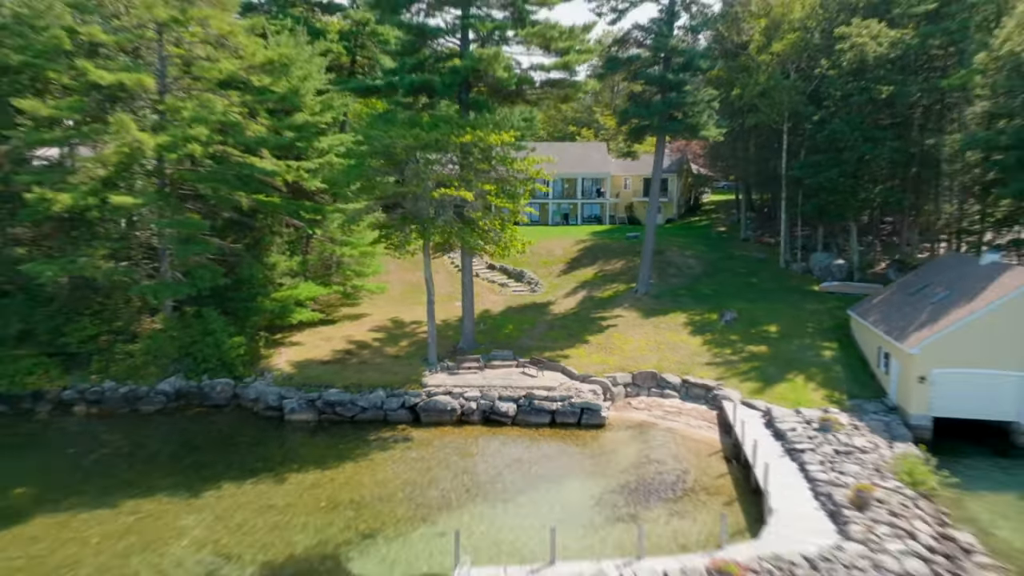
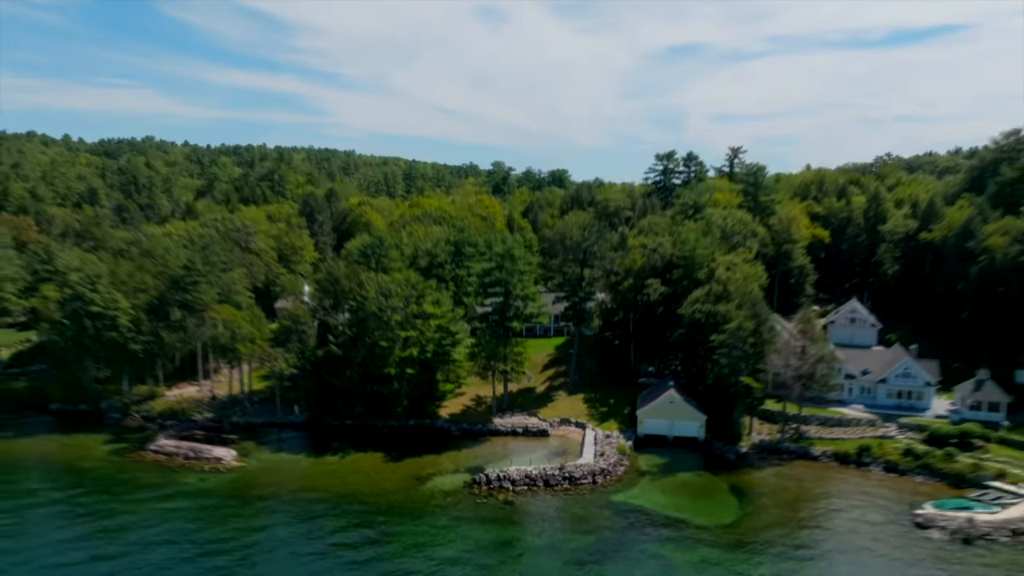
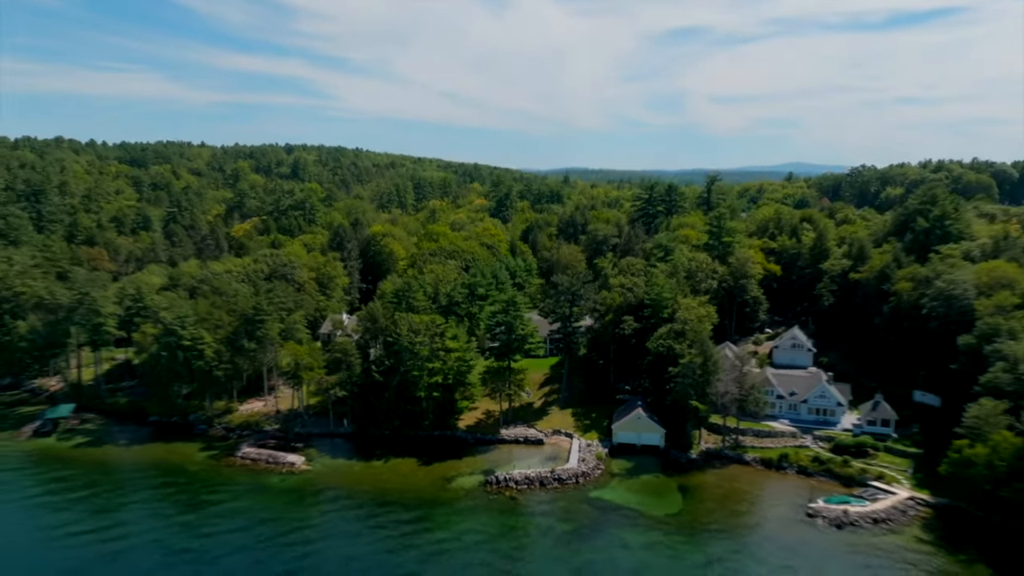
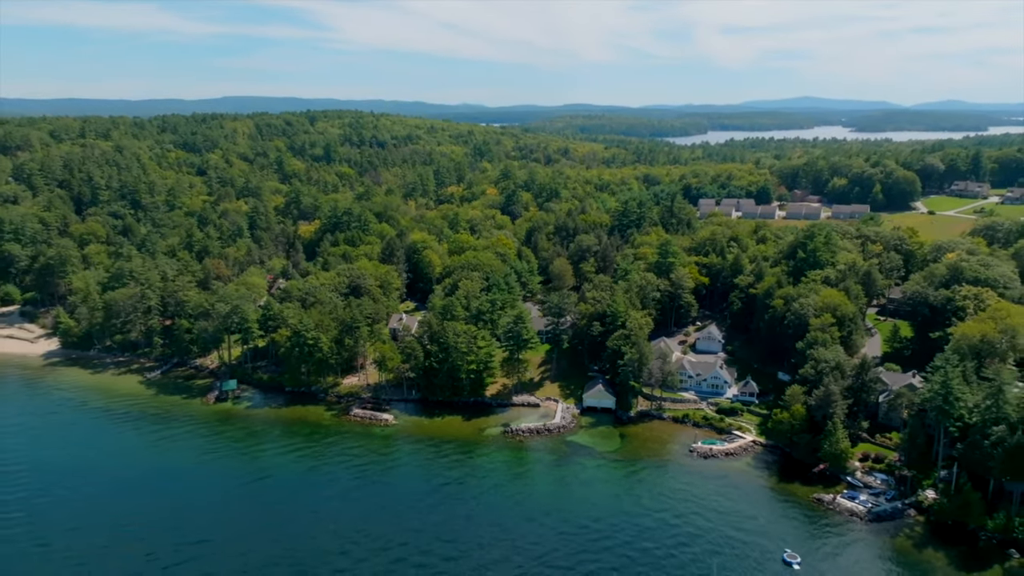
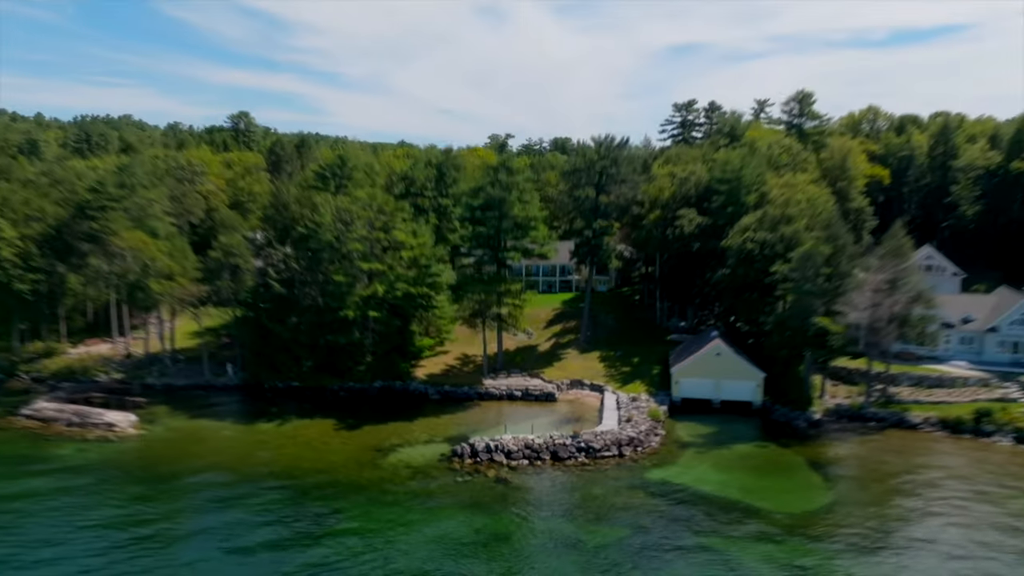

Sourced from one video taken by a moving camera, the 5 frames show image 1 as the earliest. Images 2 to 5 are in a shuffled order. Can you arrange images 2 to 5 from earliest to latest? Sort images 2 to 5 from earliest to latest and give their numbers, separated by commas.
5, 2, 3, 4
